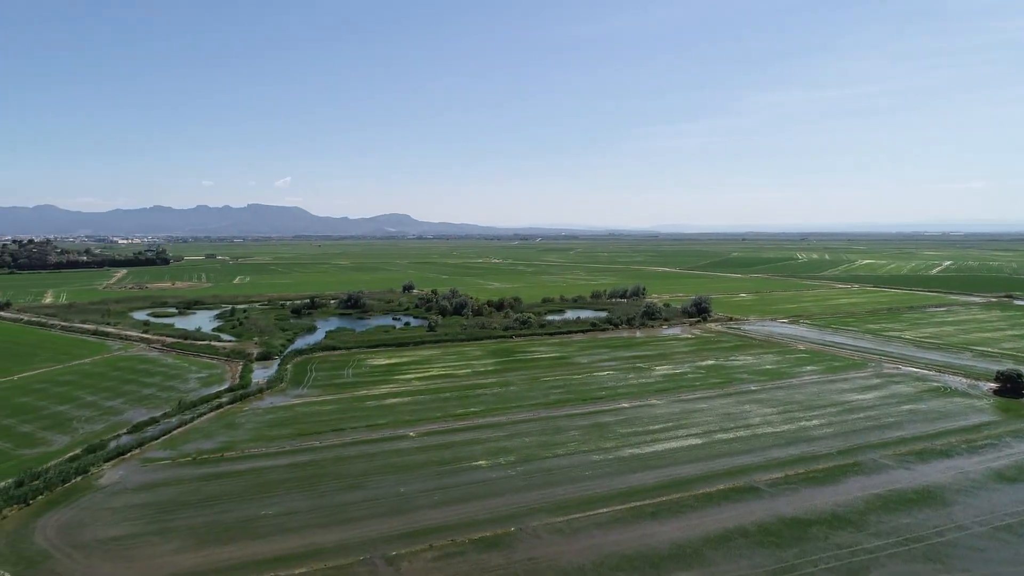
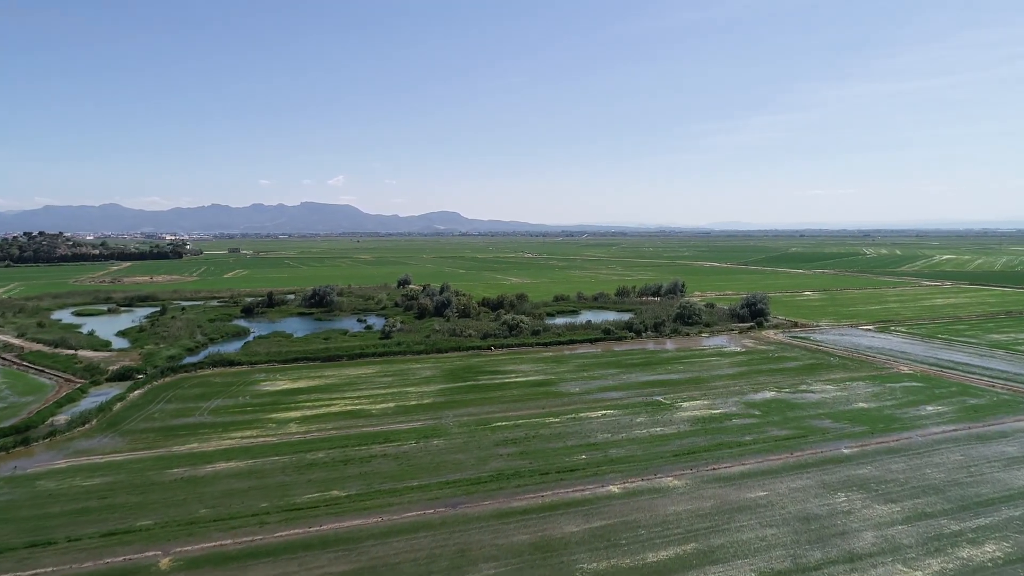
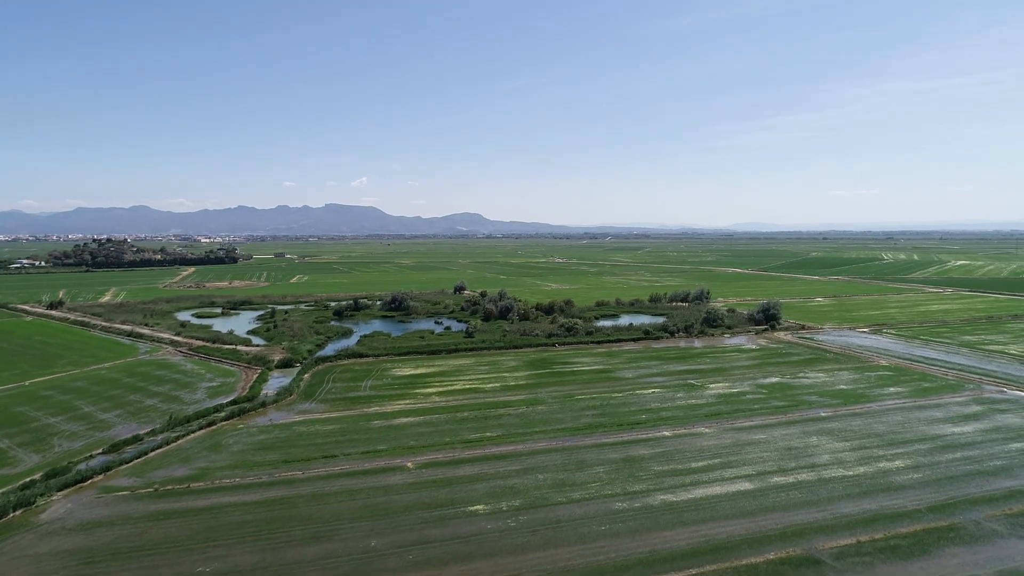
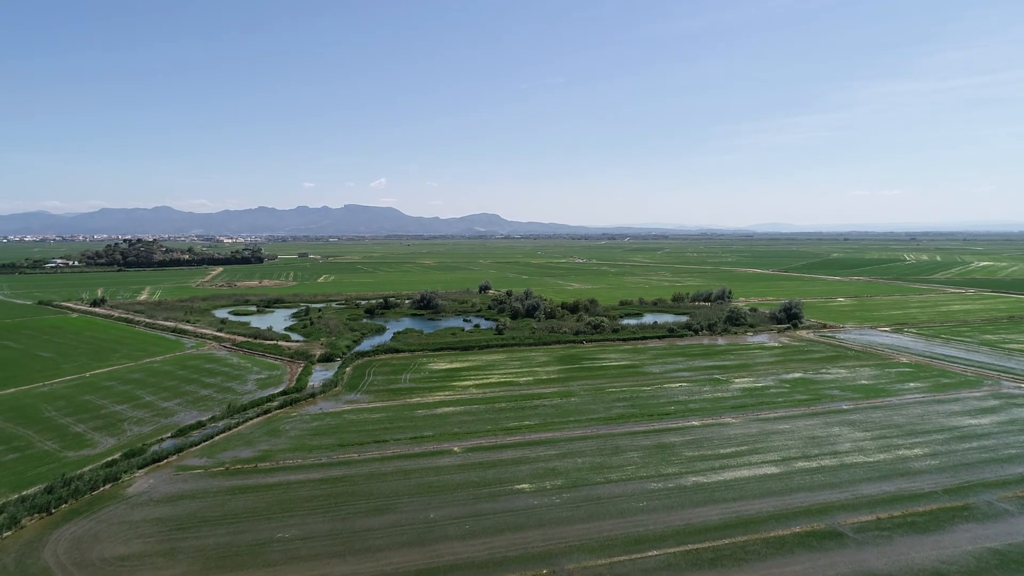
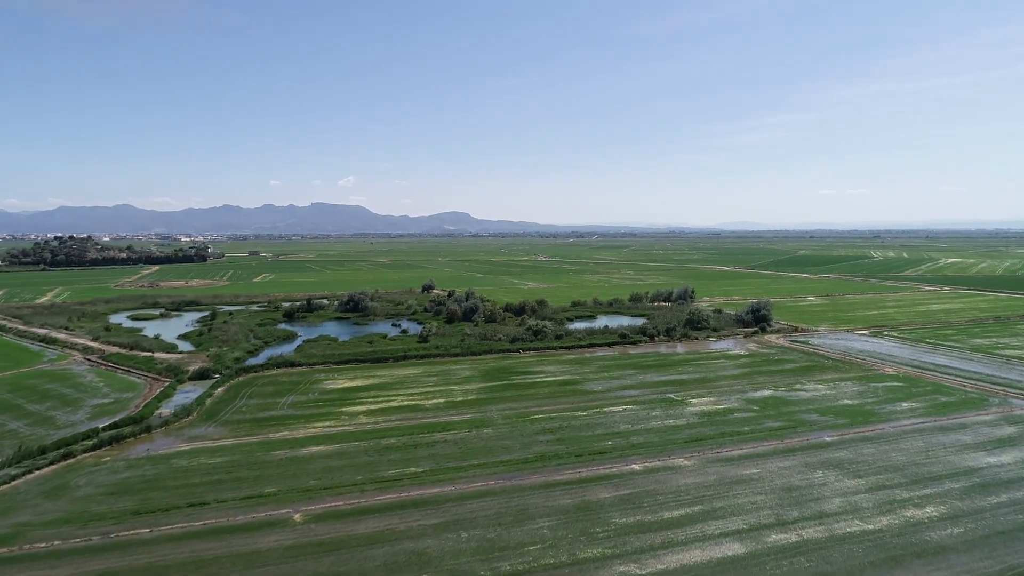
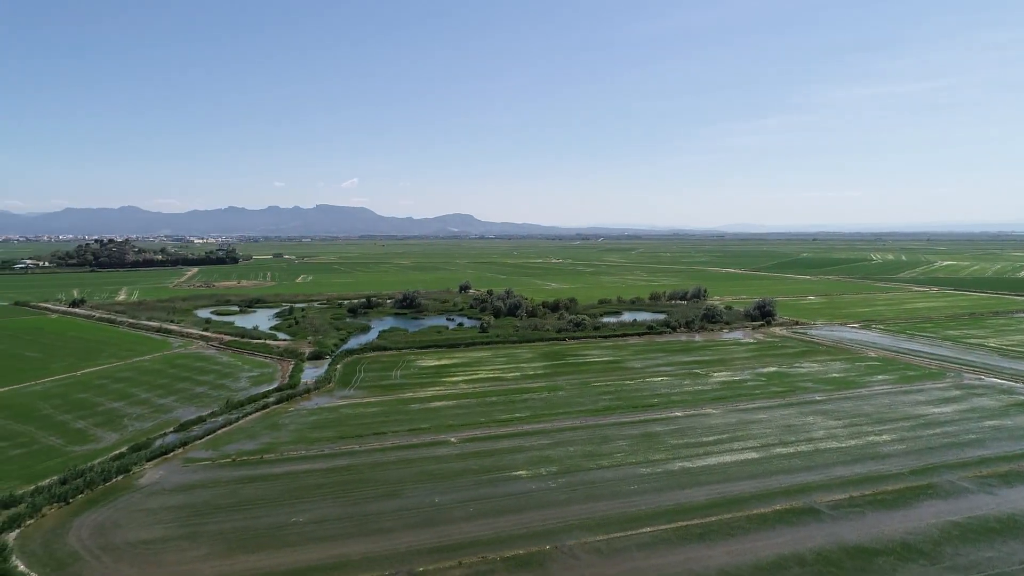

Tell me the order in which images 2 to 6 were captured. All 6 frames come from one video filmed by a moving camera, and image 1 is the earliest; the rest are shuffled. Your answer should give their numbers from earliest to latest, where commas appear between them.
6, 4, 3, 5, 2
